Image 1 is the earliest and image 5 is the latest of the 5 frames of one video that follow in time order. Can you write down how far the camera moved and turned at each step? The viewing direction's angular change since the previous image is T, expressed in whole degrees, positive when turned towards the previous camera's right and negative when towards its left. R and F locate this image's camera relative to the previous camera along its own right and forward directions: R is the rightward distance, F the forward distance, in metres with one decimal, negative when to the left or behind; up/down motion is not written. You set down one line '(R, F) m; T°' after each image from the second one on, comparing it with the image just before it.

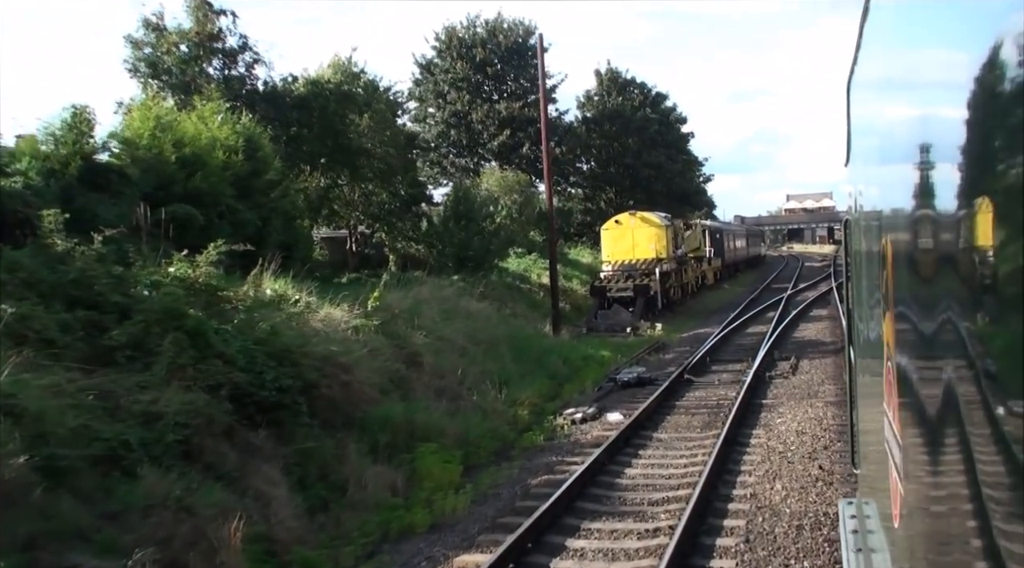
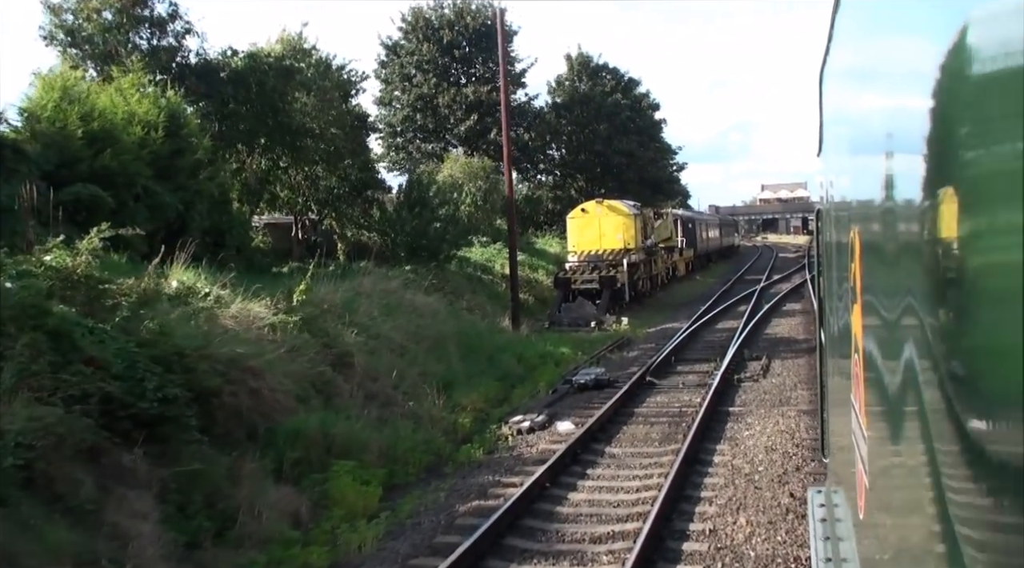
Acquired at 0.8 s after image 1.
(+0.4, +1.4) m; +1°
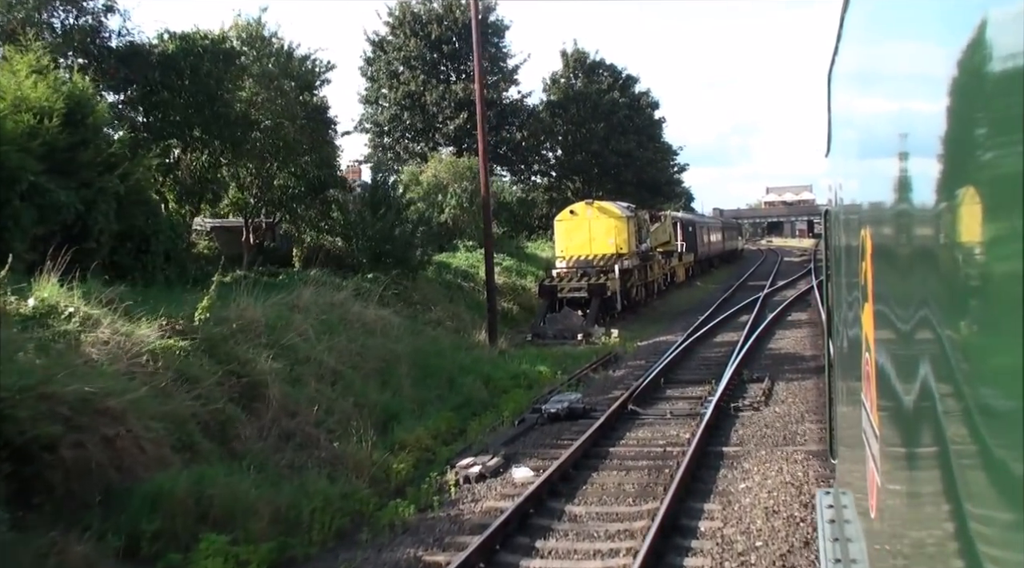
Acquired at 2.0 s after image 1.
(+0.5, +2.2) m; 0°
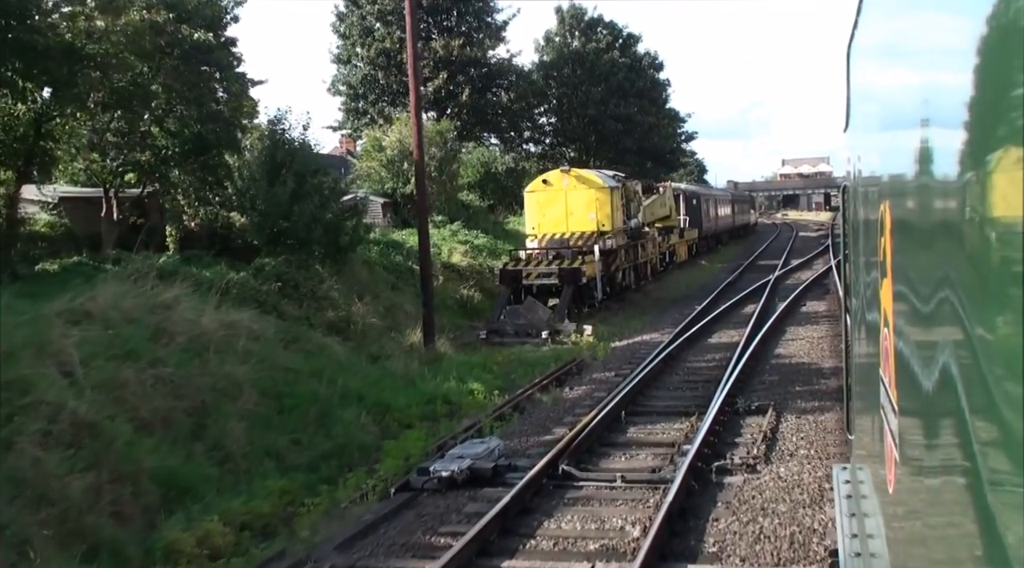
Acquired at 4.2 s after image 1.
(+1.1, +4.3) m; -1°
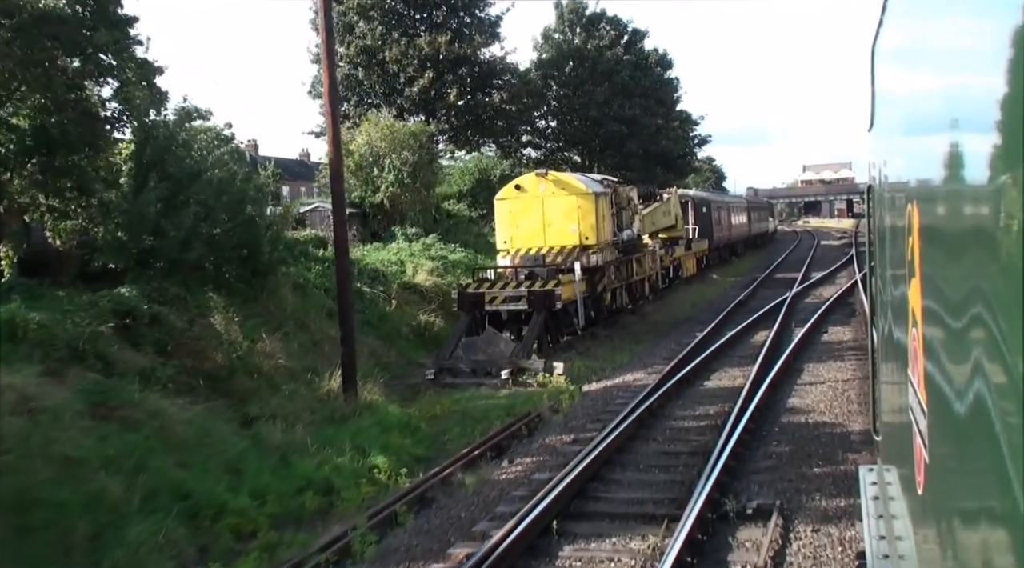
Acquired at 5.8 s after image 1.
(+0.9, +3.4) m; -1°
